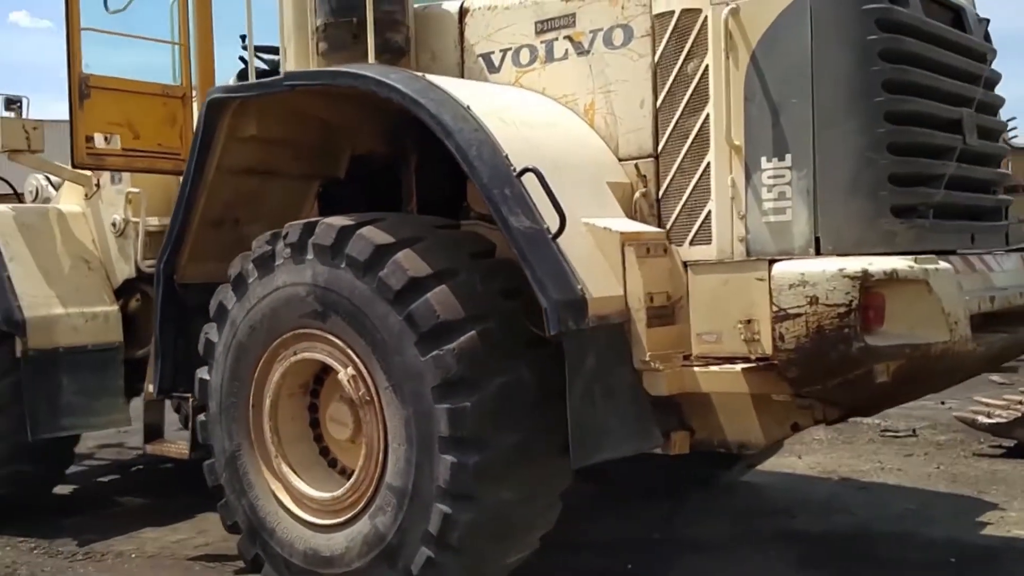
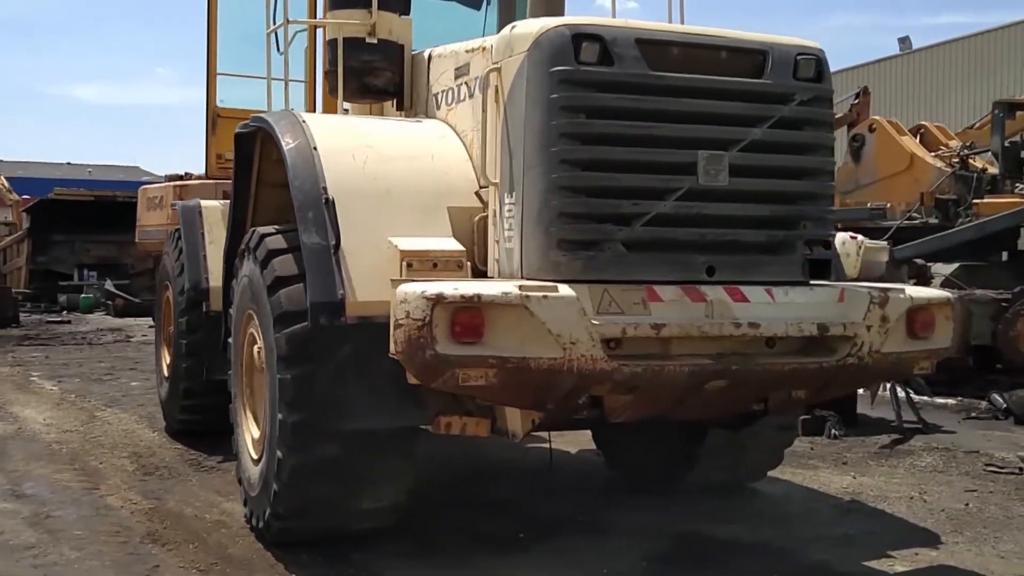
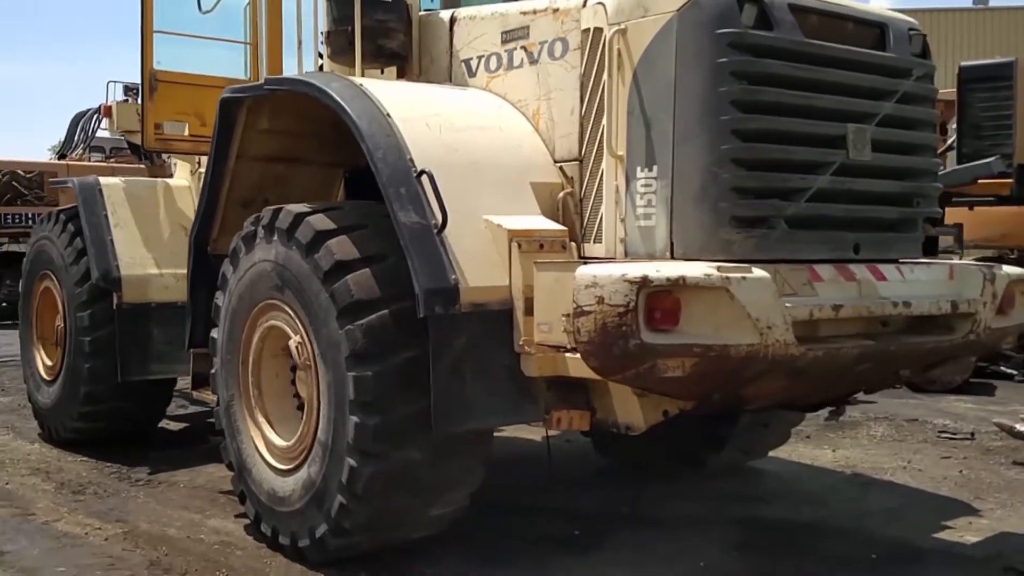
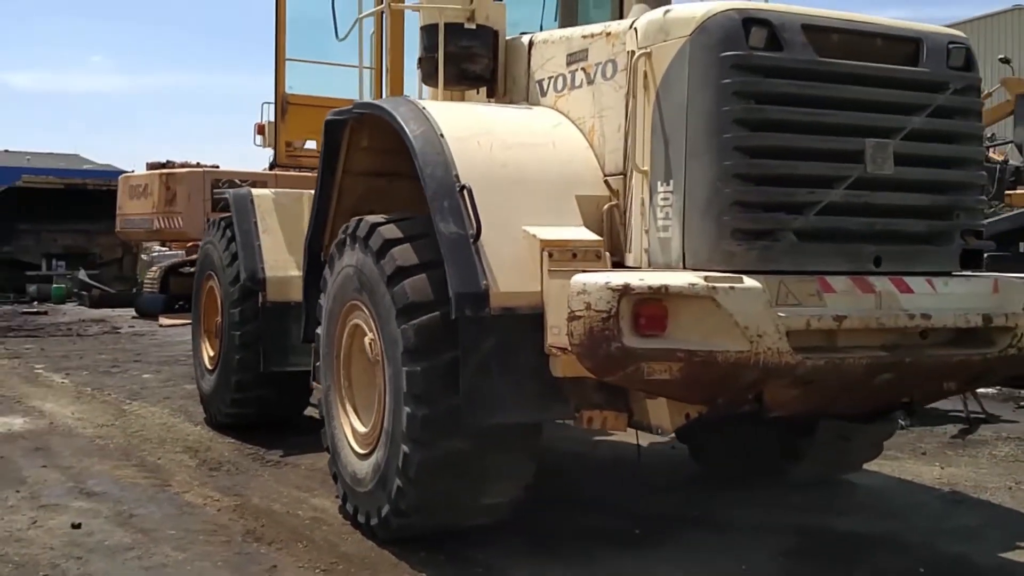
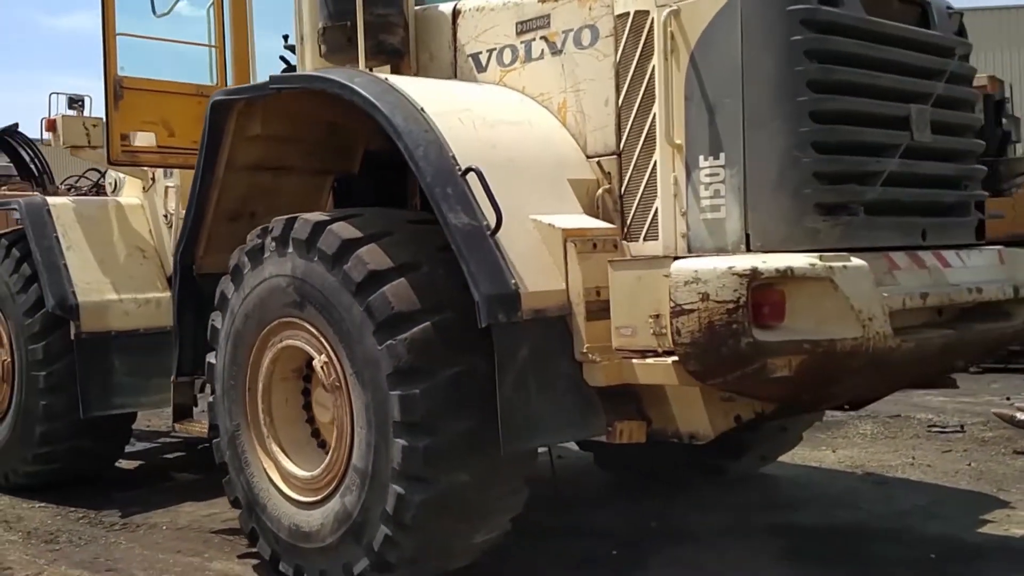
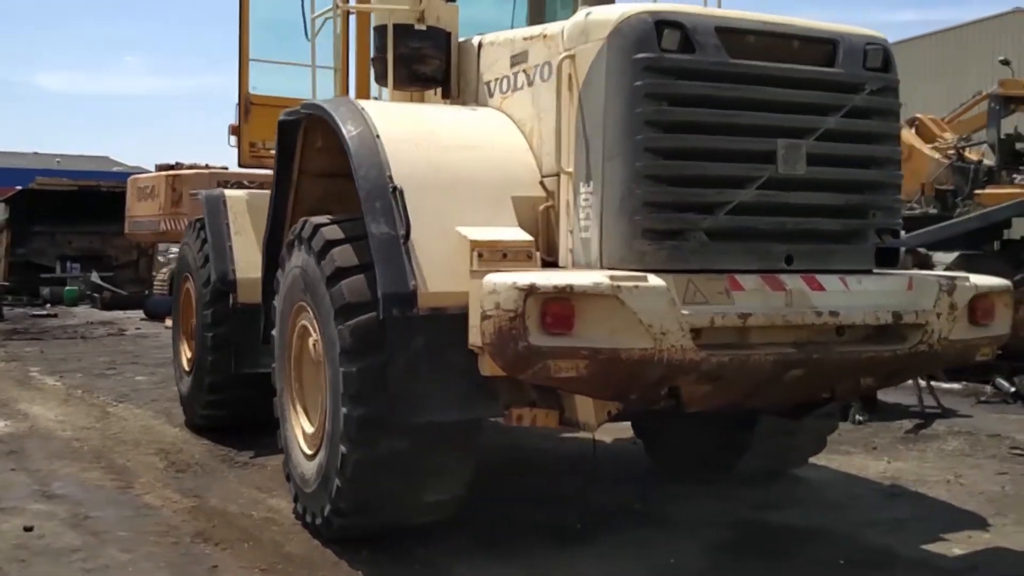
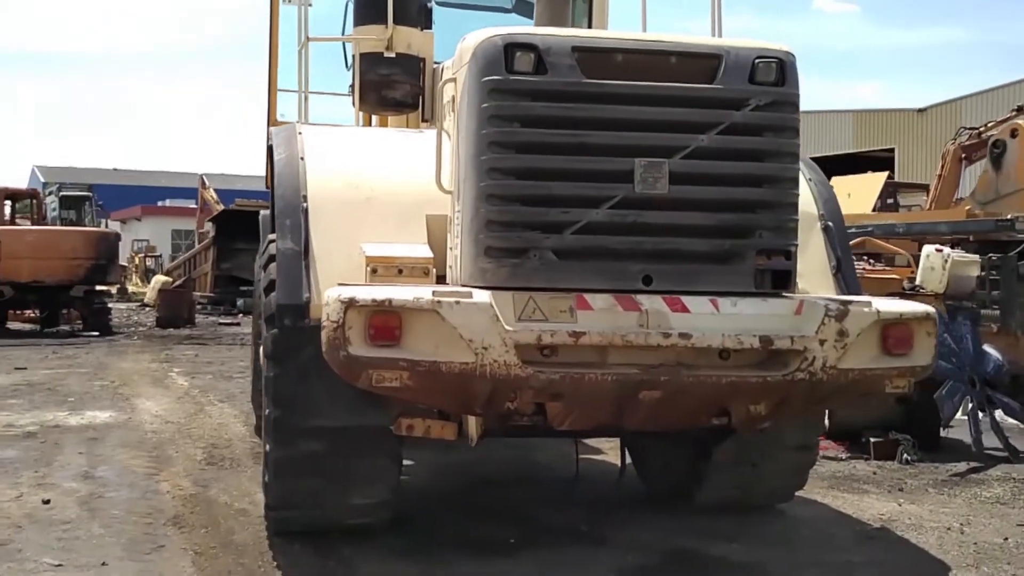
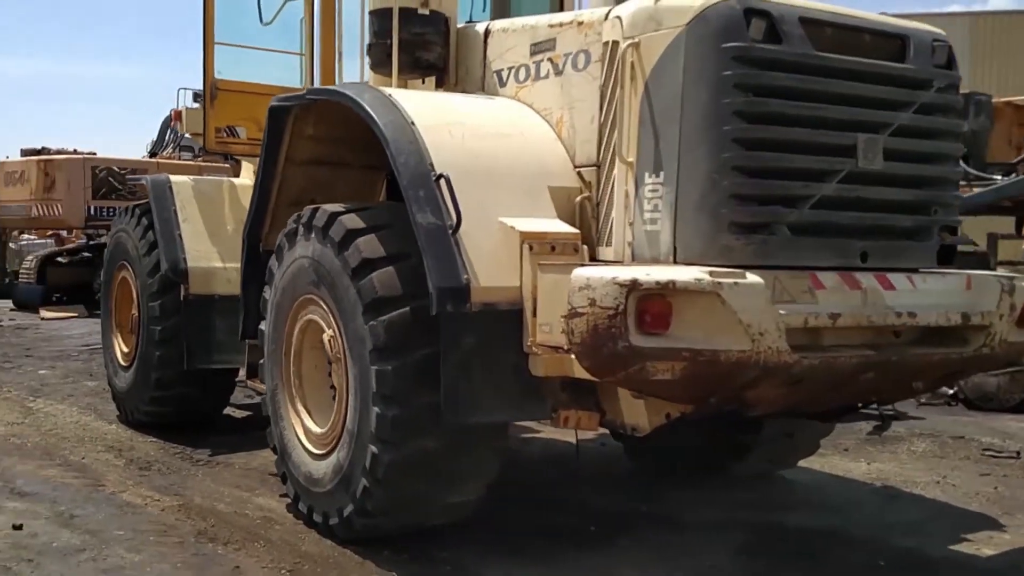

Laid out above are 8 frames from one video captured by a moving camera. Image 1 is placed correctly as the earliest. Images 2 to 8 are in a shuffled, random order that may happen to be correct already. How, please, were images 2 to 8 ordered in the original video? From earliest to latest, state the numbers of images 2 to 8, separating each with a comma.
5, 3, 8, 4, 6, 2, 7
